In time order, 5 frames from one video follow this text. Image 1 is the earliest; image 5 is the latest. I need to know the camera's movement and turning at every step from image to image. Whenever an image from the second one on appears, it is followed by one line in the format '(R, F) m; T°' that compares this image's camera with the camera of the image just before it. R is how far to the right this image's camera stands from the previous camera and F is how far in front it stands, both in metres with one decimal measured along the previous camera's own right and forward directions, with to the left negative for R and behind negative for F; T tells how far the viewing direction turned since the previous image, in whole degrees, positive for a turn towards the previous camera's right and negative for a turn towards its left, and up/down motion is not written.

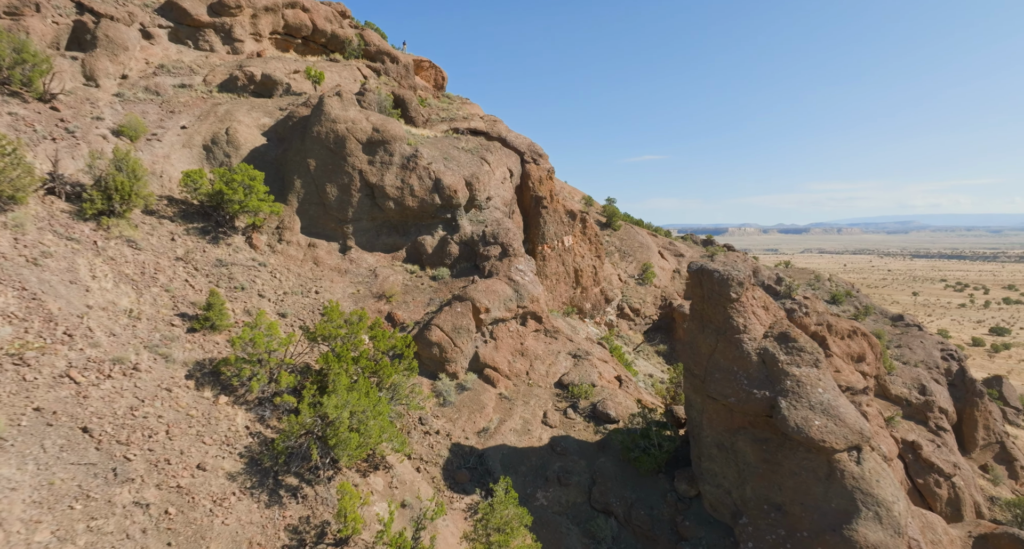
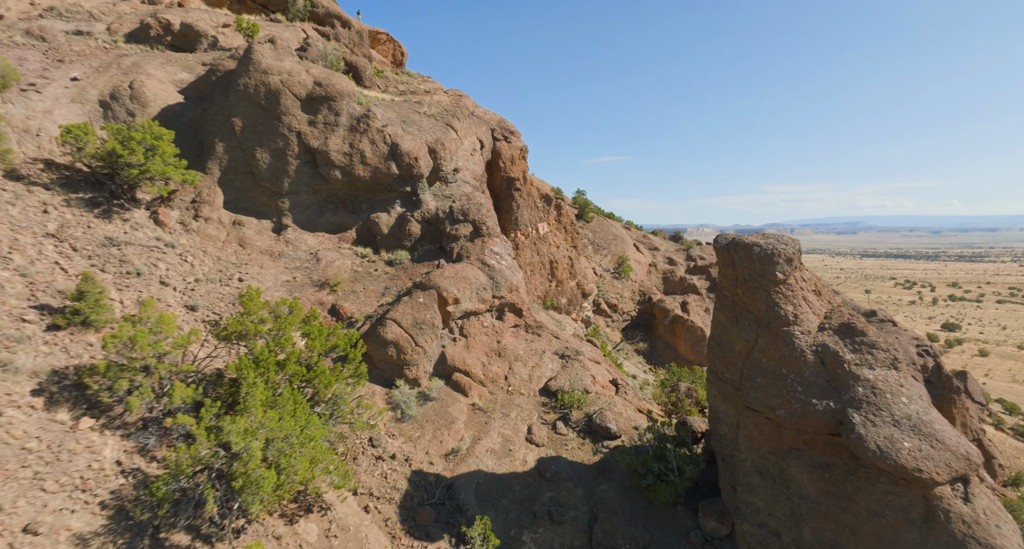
(-0.3, +2.9) m; +4°
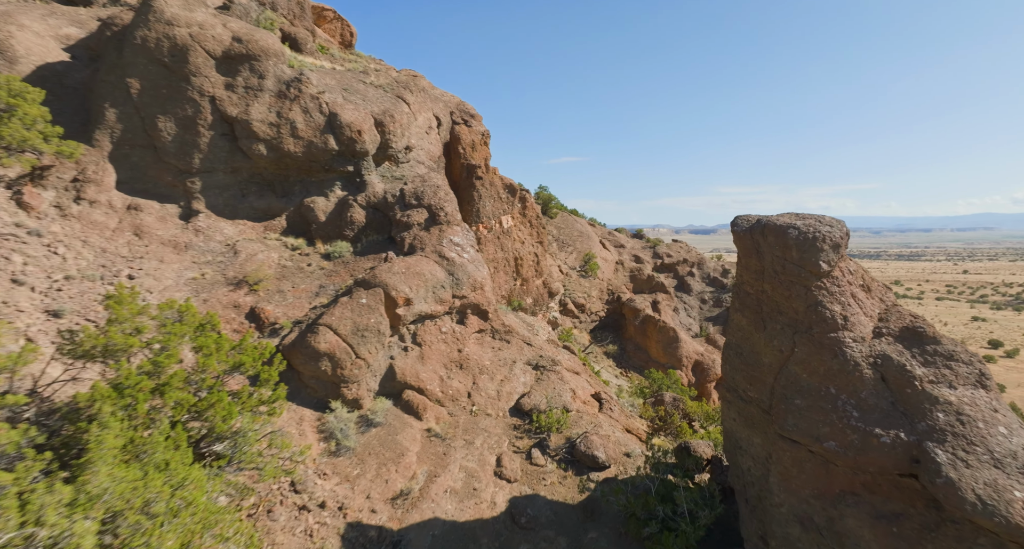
(-0.1, +2.2) m; +5°
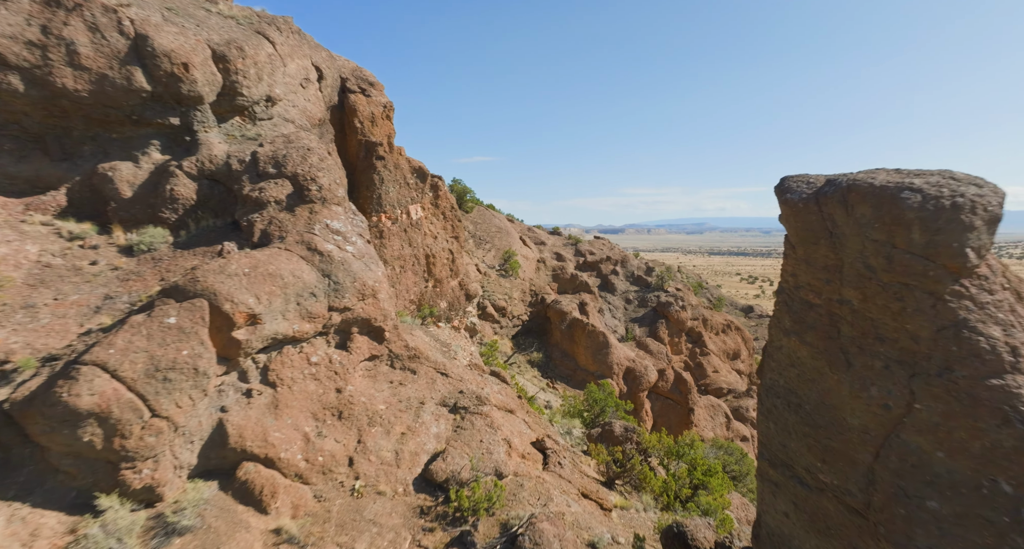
(+0.2, +3.5) m; +10°
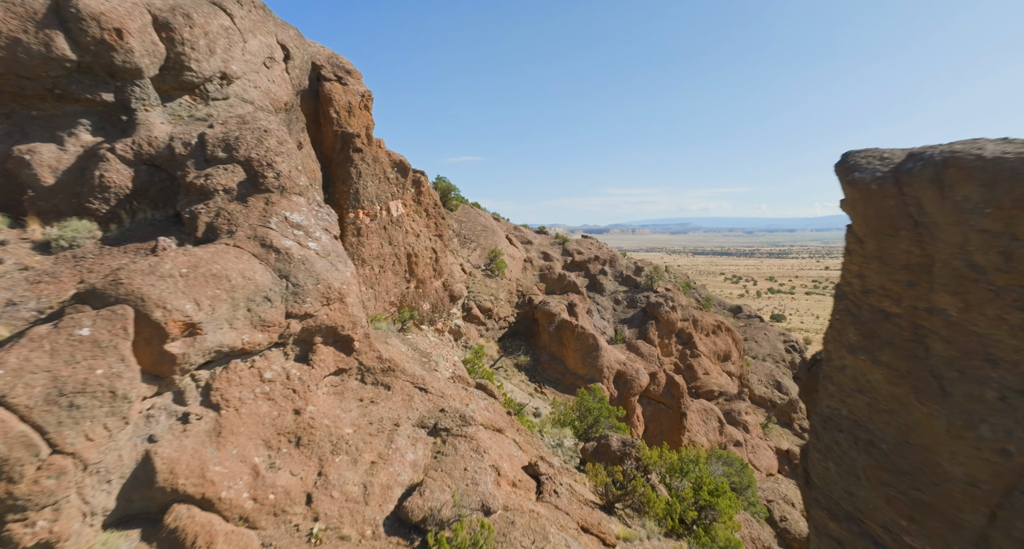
(0.0, +1.1) m; +2°
